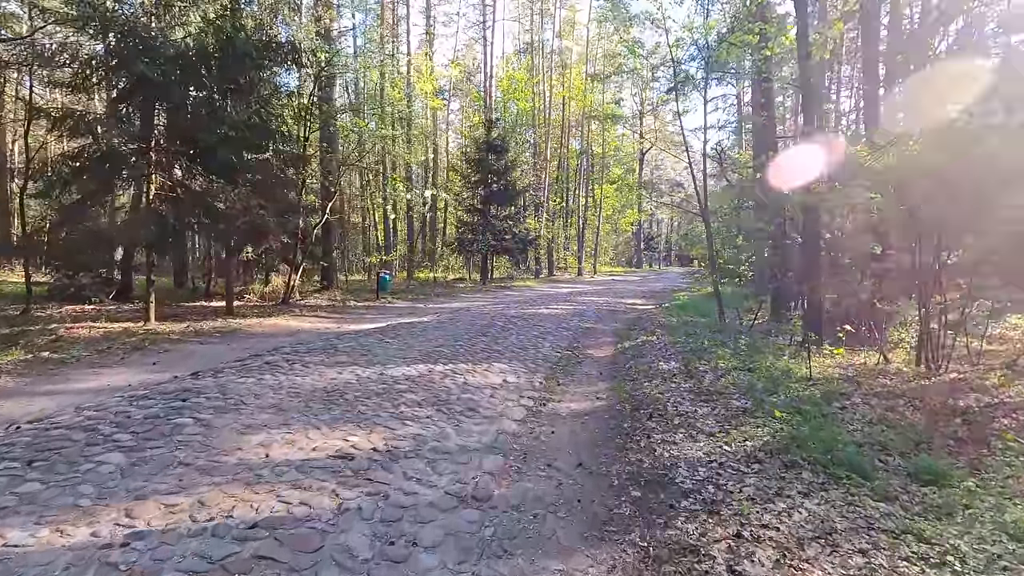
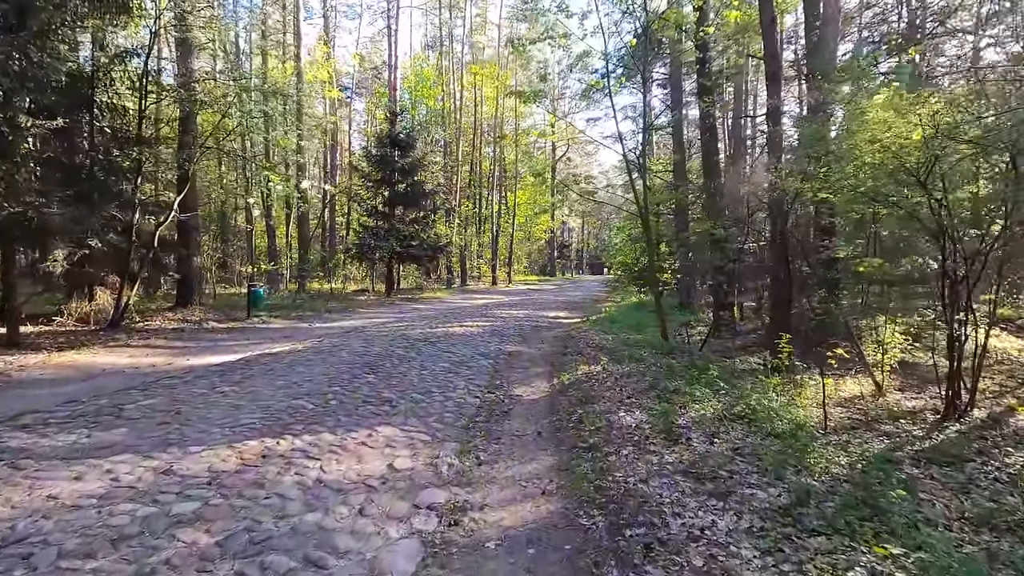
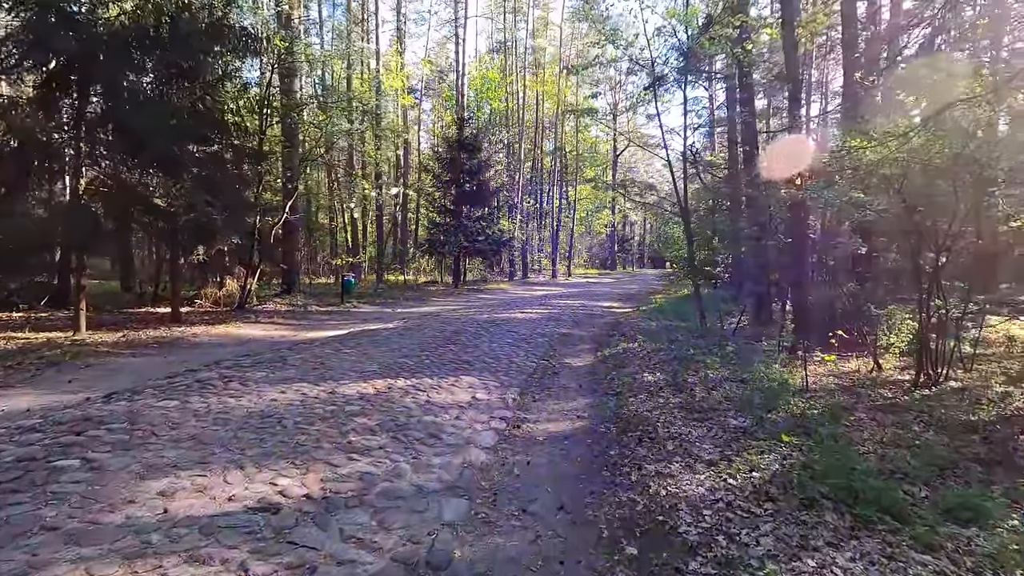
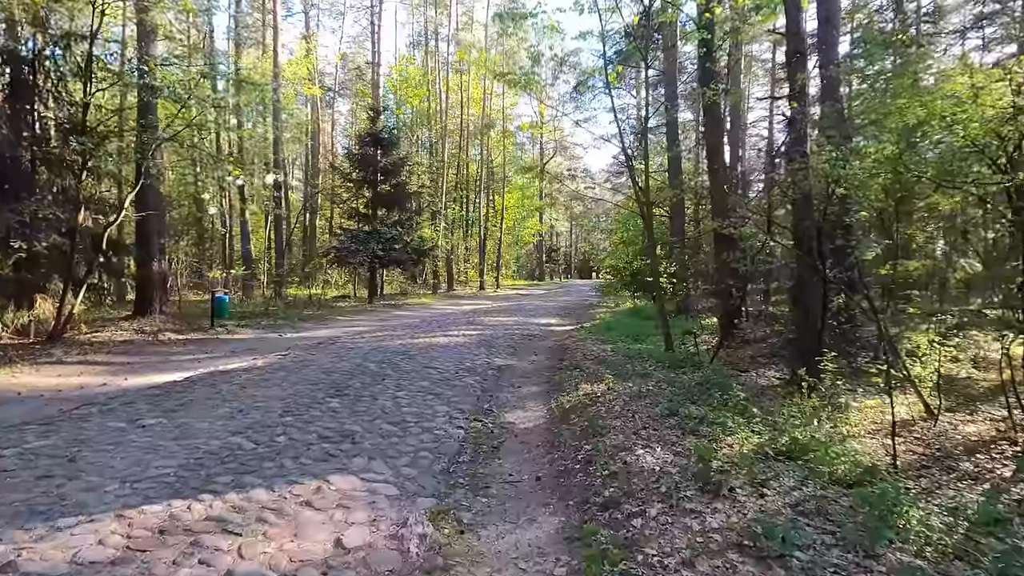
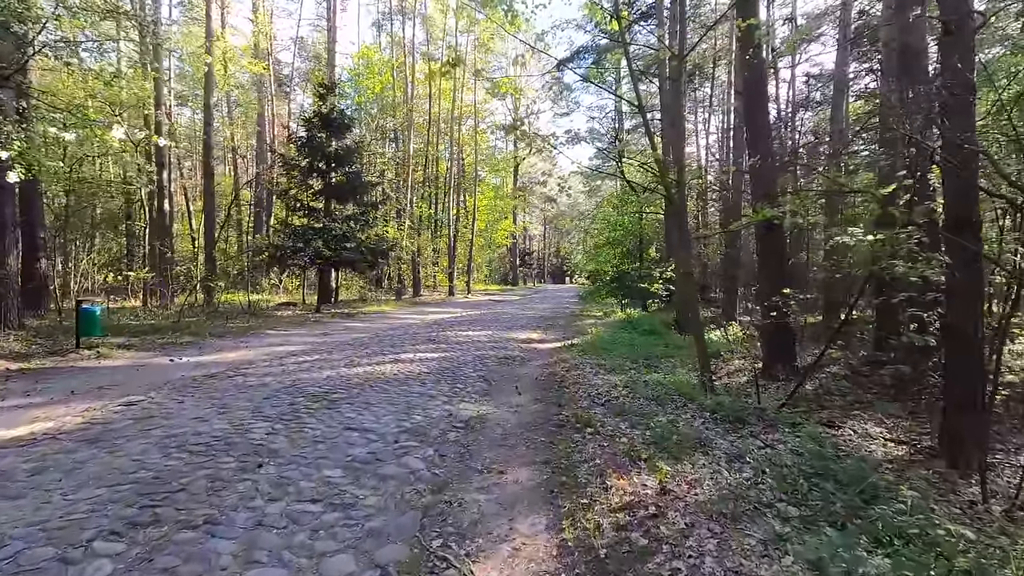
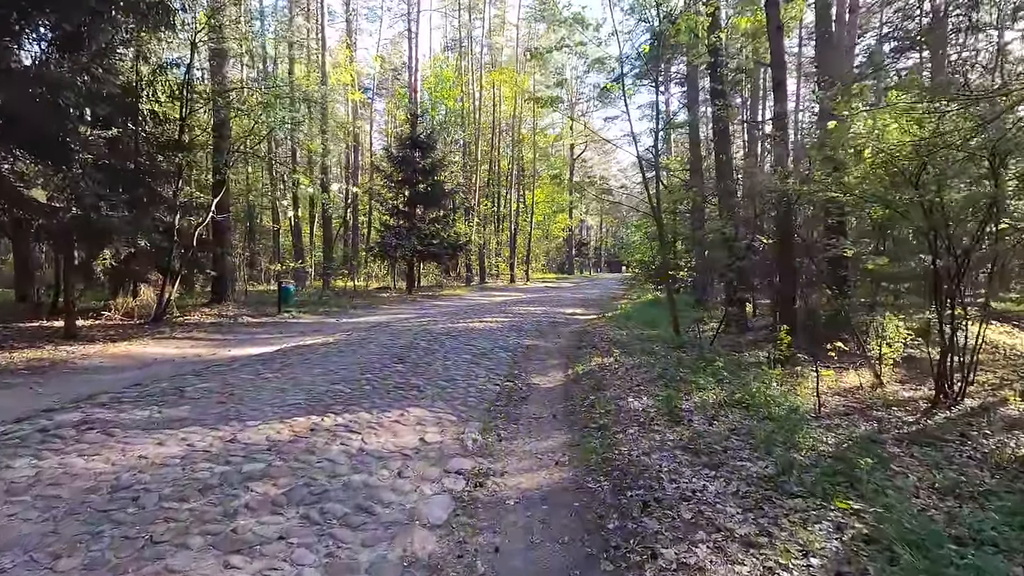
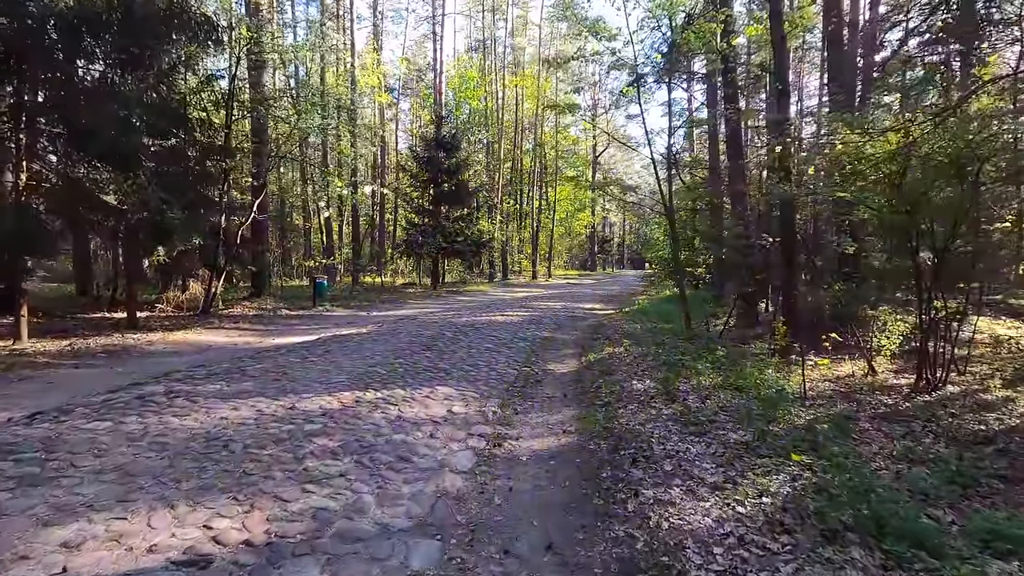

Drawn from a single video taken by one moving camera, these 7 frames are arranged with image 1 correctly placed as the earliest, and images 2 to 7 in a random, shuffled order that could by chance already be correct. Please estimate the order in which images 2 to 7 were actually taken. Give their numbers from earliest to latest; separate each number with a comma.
3, 7, 6, 2, 4, 5
